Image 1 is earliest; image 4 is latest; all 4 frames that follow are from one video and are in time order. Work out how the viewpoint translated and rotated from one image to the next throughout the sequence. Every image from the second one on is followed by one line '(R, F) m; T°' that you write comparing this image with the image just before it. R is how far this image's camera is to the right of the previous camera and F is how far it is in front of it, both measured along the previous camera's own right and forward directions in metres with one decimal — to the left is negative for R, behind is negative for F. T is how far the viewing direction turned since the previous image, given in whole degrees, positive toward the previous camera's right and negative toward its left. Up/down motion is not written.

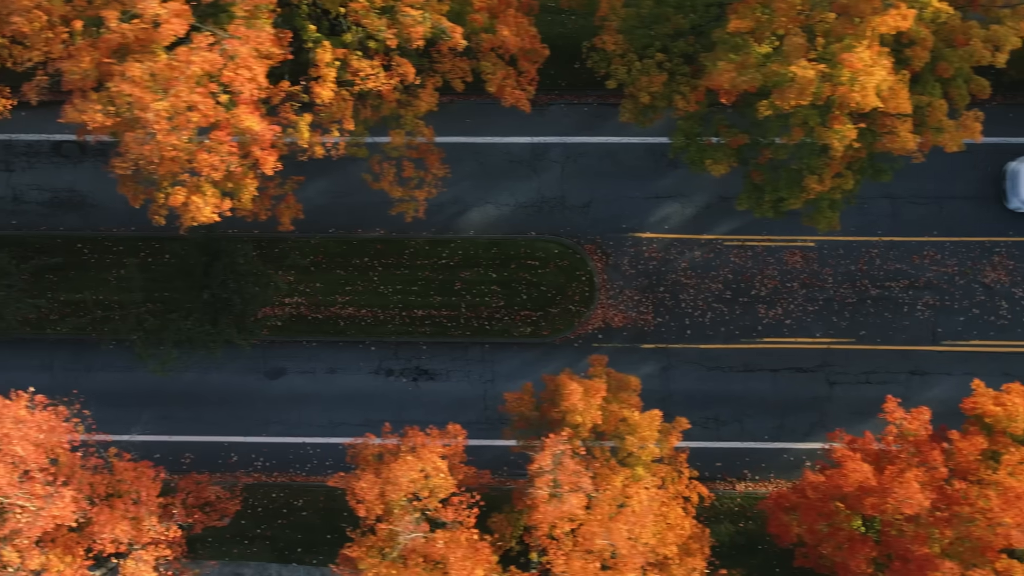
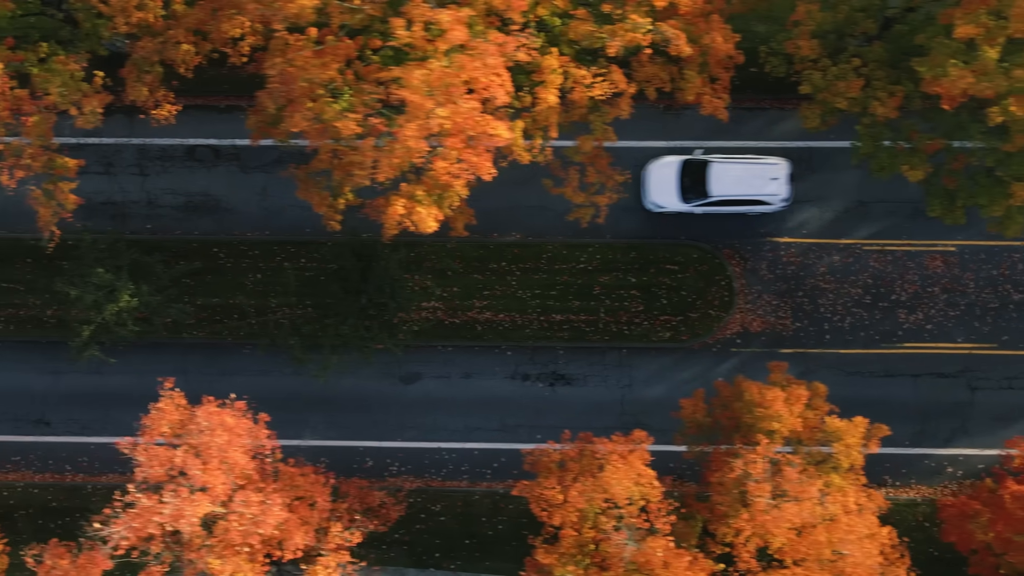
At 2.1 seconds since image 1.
(-4.0, 0.0) m; 0°
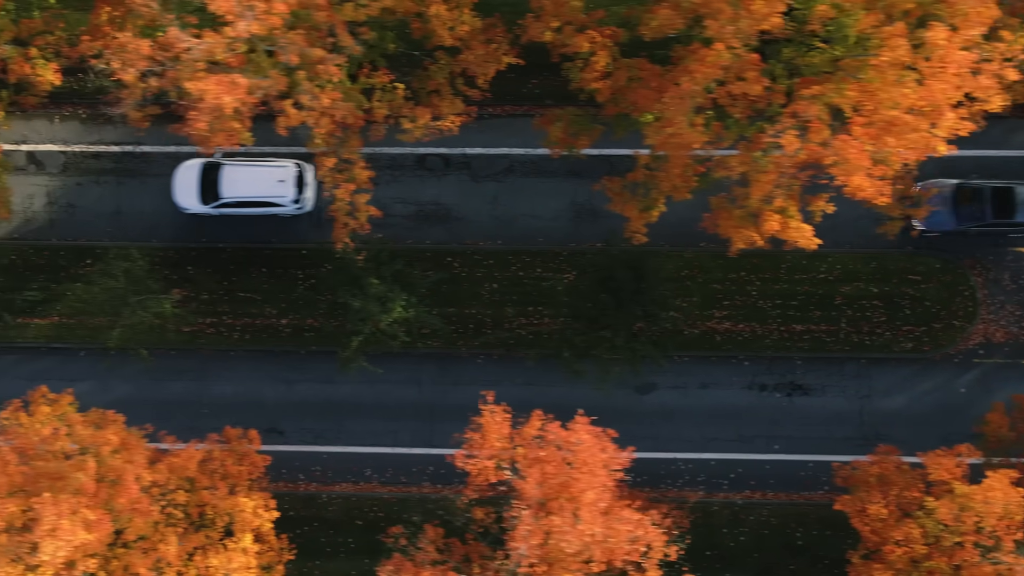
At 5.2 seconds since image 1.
(-6.8, 0.0) m; -1°
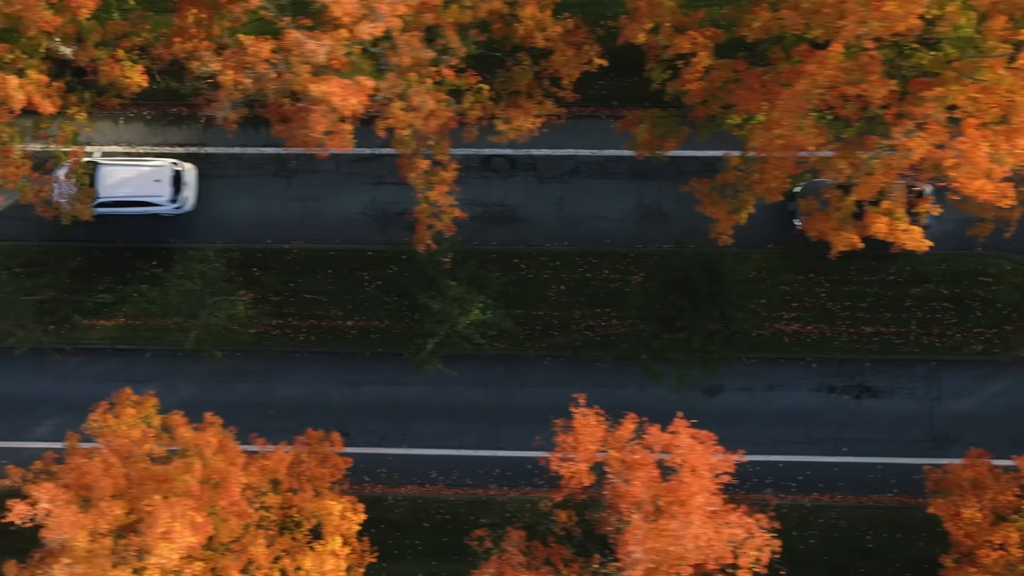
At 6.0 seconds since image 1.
(-1.9, 0.0) m; 0°
